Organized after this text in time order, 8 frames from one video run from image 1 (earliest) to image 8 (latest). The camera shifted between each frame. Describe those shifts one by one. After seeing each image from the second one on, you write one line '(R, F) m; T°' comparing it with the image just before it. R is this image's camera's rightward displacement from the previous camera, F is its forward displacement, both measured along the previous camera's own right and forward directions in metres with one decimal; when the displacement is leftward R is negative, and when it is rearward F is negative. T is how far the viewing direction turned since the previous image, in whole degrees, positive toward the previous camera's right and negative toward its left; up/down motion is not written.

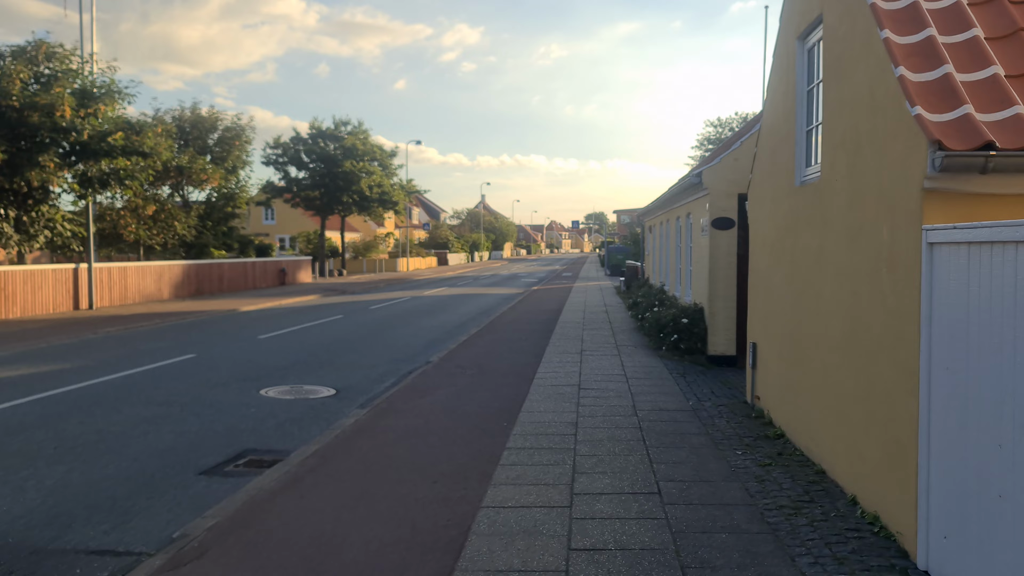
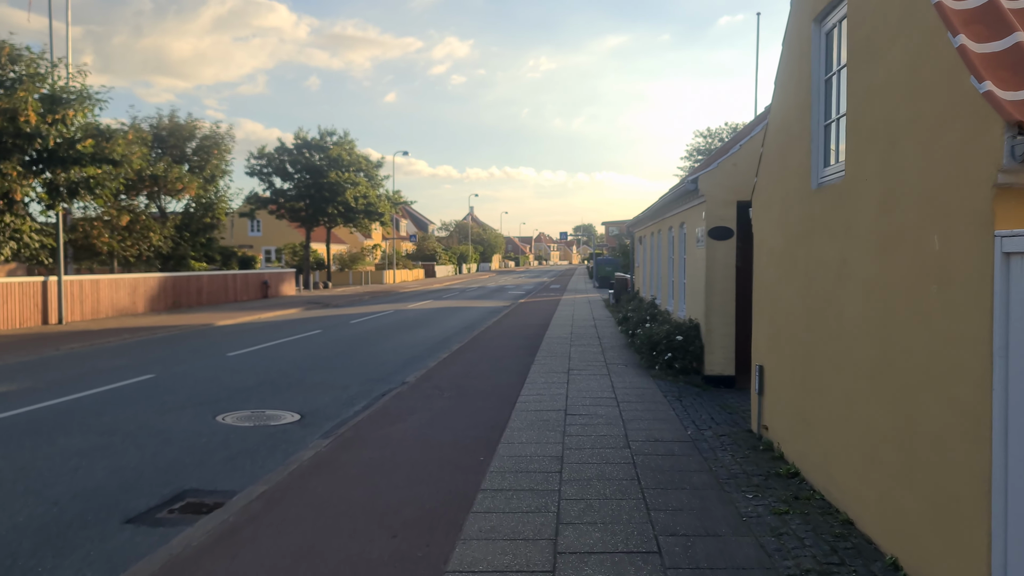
(+0.1, +0.7) m; +1°
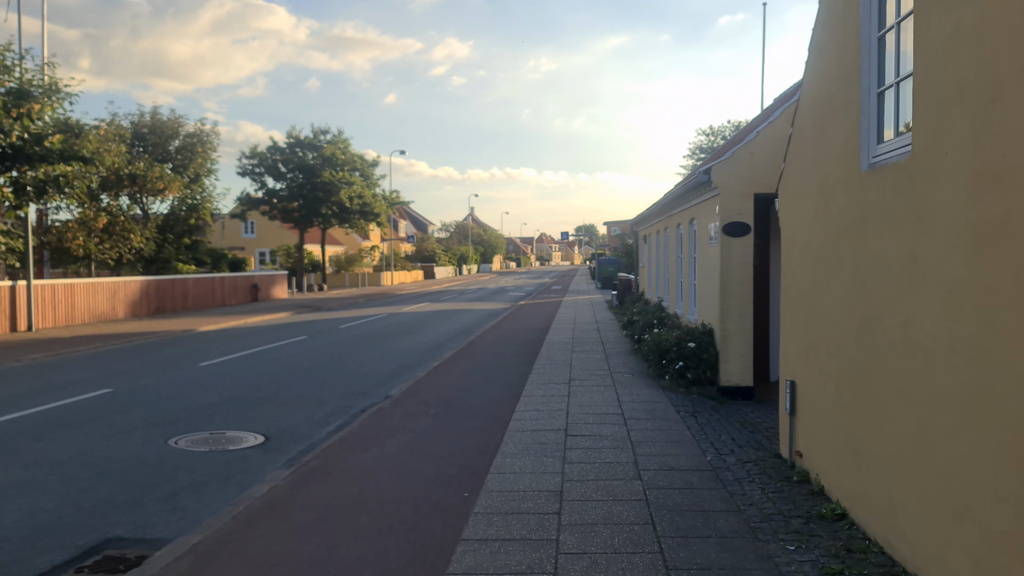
(+0.1, +0.9) m; 0°
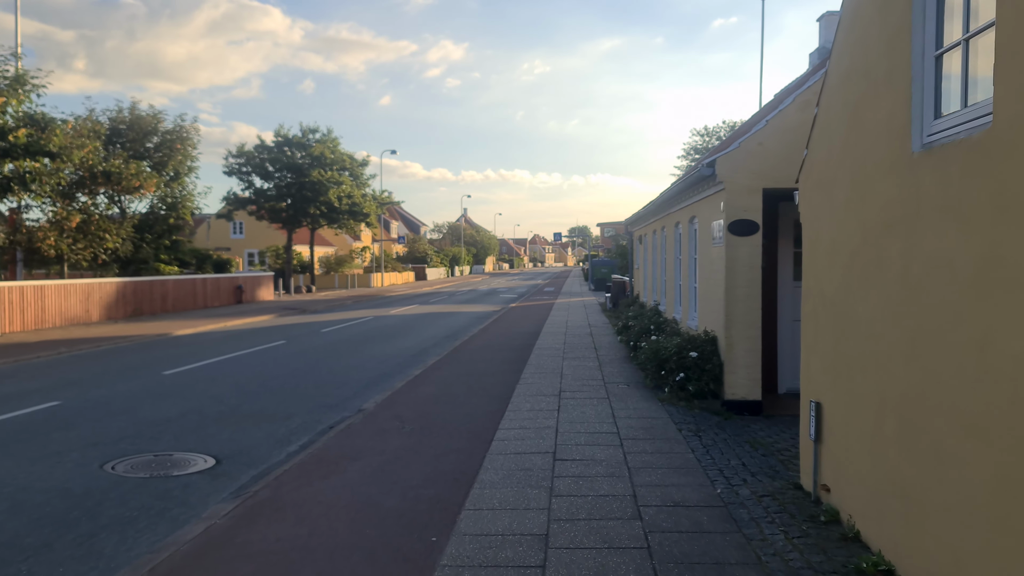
(+0.1, +0.8) m; 0°
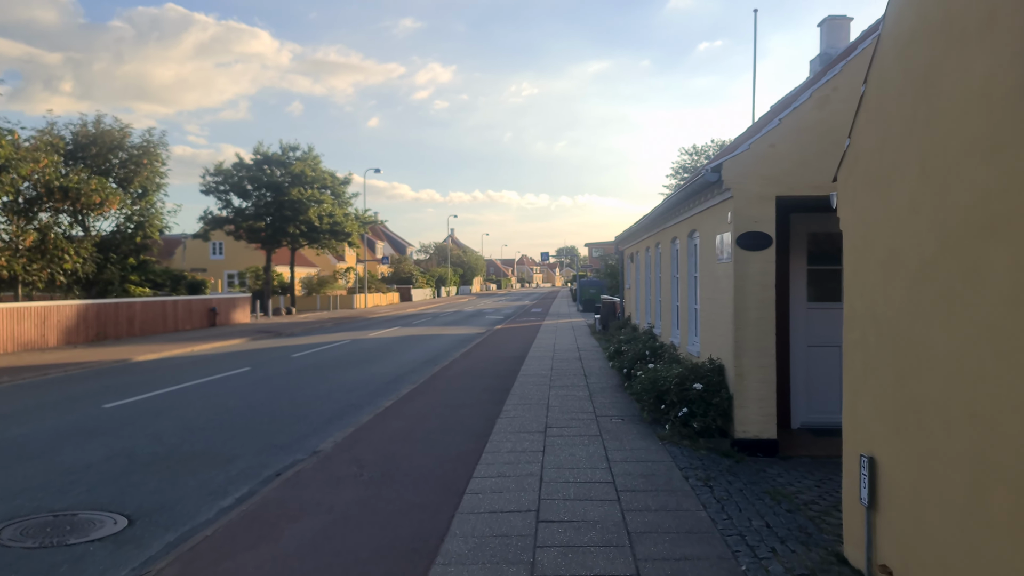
(+0.1, +1.0) m; +1°
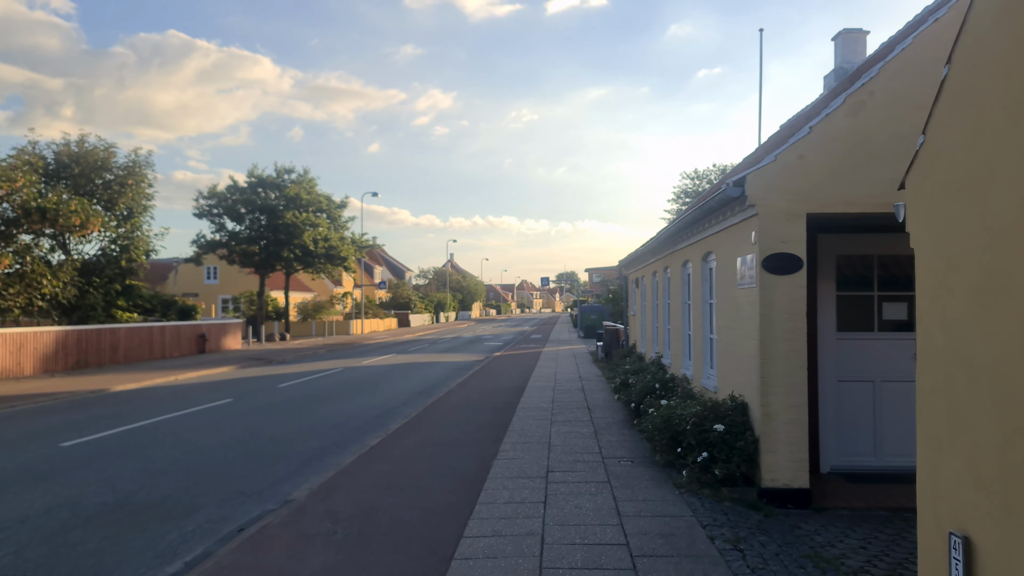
(0.0, +0.8) m; 0°
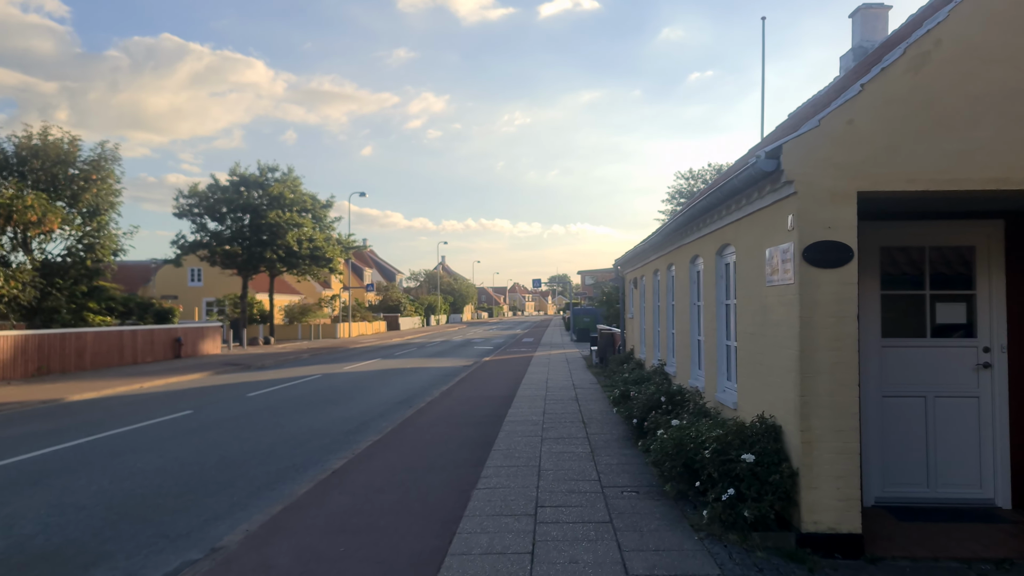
(+0.1, +1.2) m; 0°
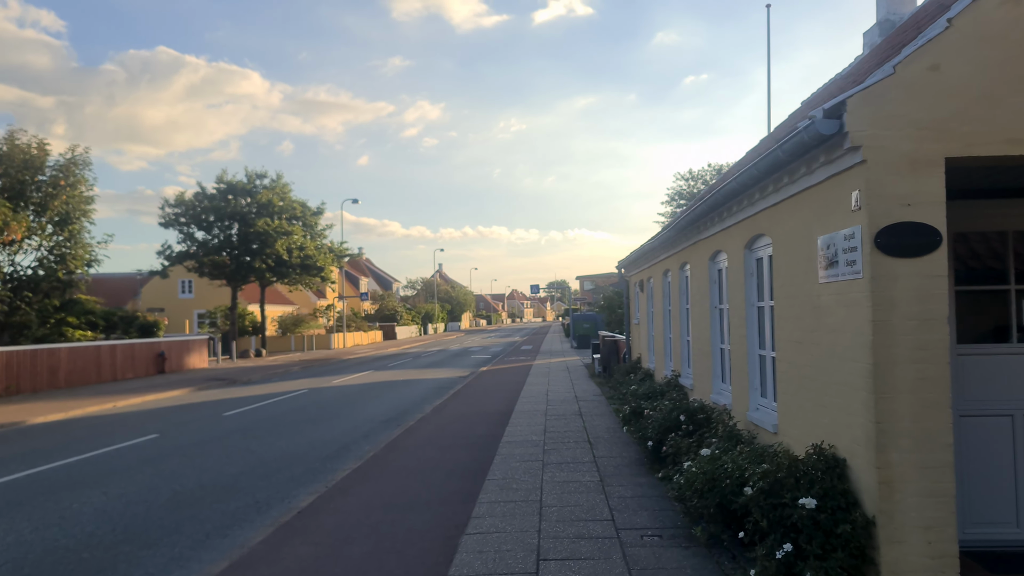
(0.0, +1.1) m; 0°
